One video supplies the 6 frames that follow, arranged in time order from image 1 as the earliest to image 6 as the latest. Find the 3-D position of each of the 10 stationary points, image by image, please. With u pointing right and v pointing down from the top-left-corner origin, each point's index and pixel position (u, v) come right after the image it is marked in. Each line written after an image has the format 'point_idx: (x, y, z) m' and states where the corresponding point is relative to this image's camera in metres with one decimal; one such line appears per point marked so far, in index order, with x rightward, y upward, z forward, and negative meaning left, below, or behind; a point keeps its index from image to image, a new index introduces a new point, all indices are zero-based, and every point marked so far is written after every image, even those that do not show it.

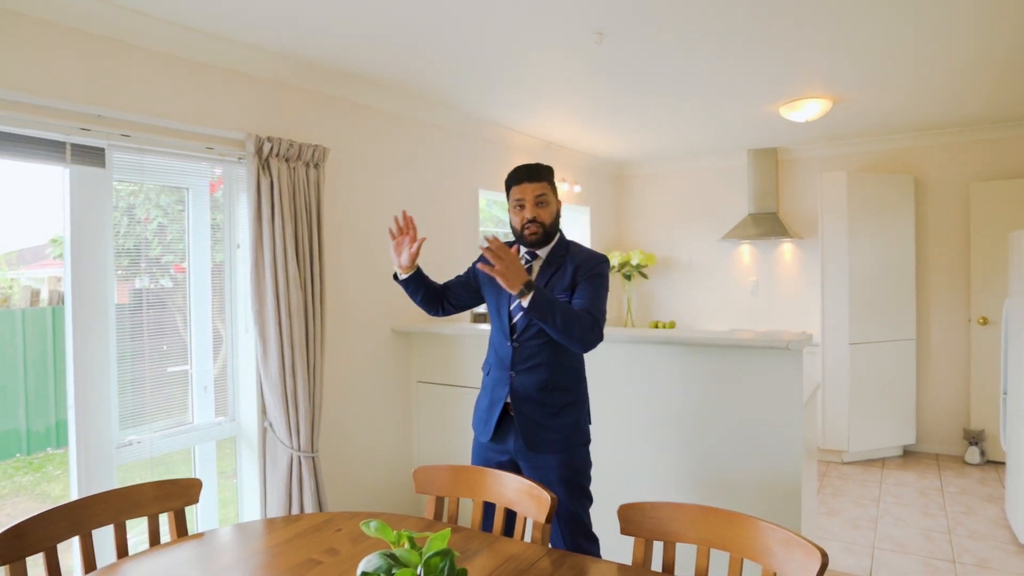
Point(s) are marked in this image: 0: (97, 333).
0: (-1.3, -0.1, +2.0) m
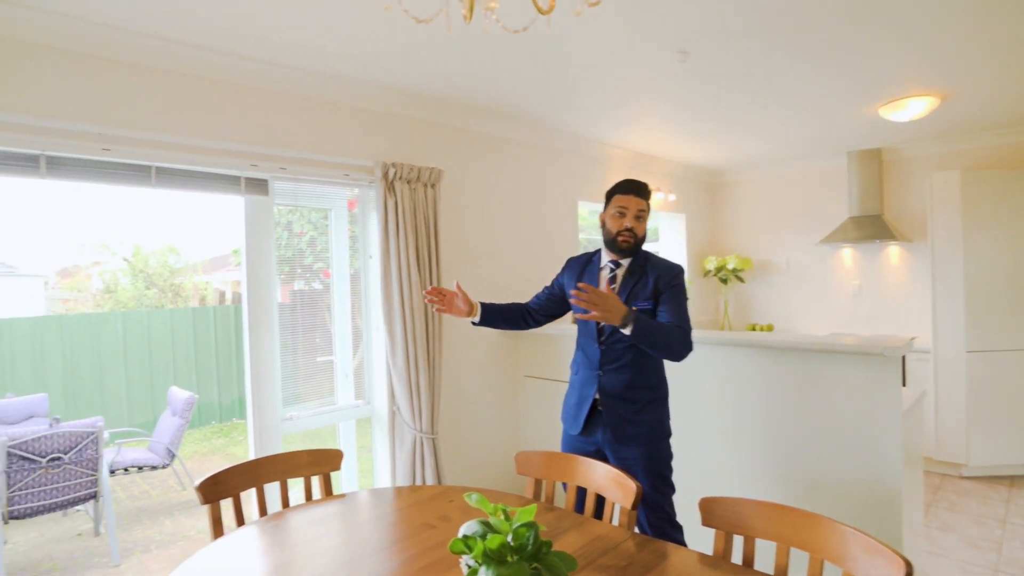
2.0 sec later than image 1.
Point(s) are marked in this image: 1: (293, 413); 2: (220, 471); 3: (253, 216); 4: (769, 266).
0: (-1.0, -0.1, +2.5) m
1: (-0.9, -0.5, +2.6) m
2: (-0.8, -0.5, +1.7) m
3: (-1.0, +0.3, +2.5) m
4: (+1.9, +0.2, +4.6) m
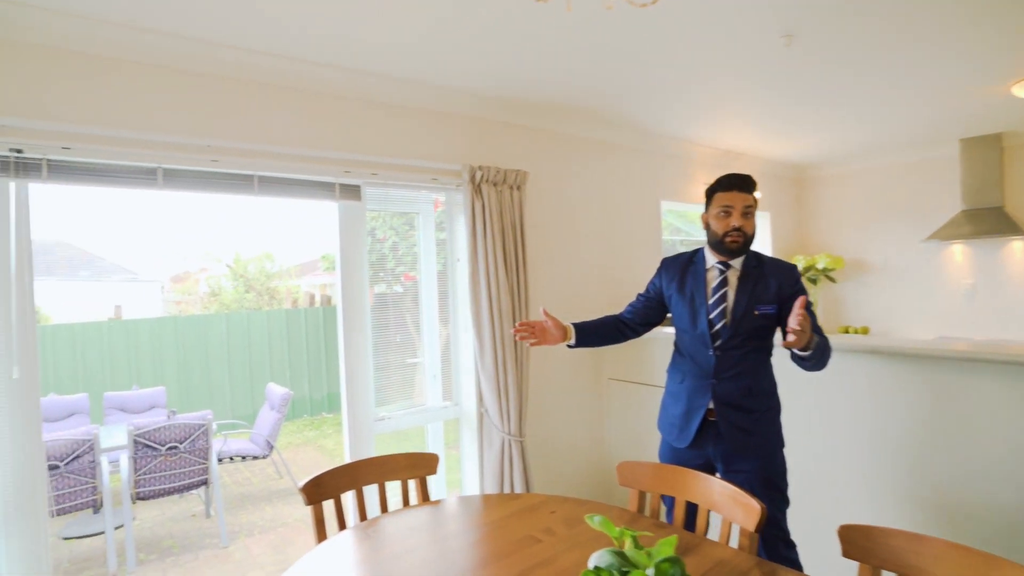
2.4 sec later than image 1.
0: (-0.6, -0.2, +2.6) m
1: (-0.5, -0.5, +2.7) m
2: (-0.5, -0.5, +1.8) m
3: (-0.7, +0.3, +2.5) m
4: (+2.5, +0.2, +4.4) m
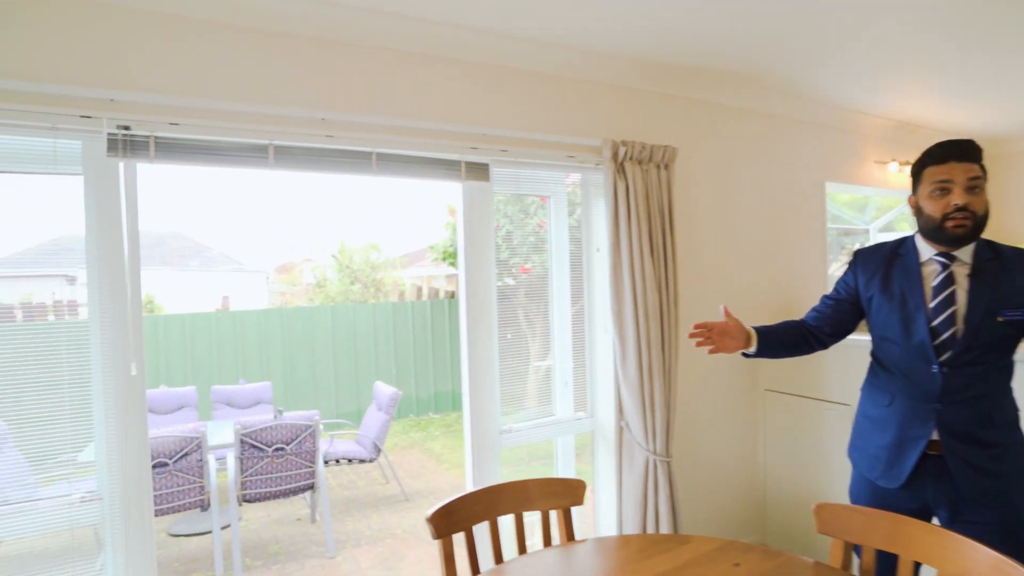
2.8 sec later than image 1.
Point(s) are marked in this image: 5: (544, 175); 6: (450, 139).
0: (-0.1, -0.1, +2.3) m
1: (0.0, -0.5, +2.3) m
2: (-0.1, -0.5, +1.5) m
3: (-0.1, +0.3, +2.2) m
4: (+3.2, +0.2, +3.6) m
5: (+0.1, +0.4, +2.4) m
6: (-0.2, +0.5, +2.1) m
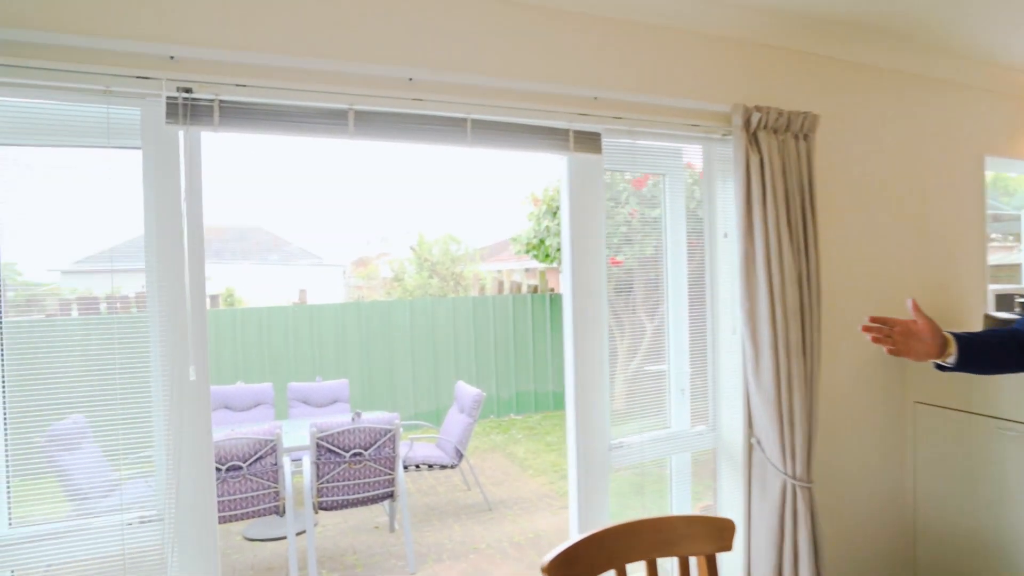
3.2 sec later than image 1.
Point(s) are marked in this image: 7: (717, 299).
0: (+0.3, -0.1, +1.9) m
1: (+0.3, -0.5, +2.0) m
2: (+0.1, -0.5, +1.1) m
3: (+0.2, +0.3, +1.9) m
4: (+3.7, +0.2, +2.9) m
5: (+0.5, +0.4, +2.0) m
6: (+0.1, +0.5, +1.8) m
7: (+0.7, 0.0, +2.1) m
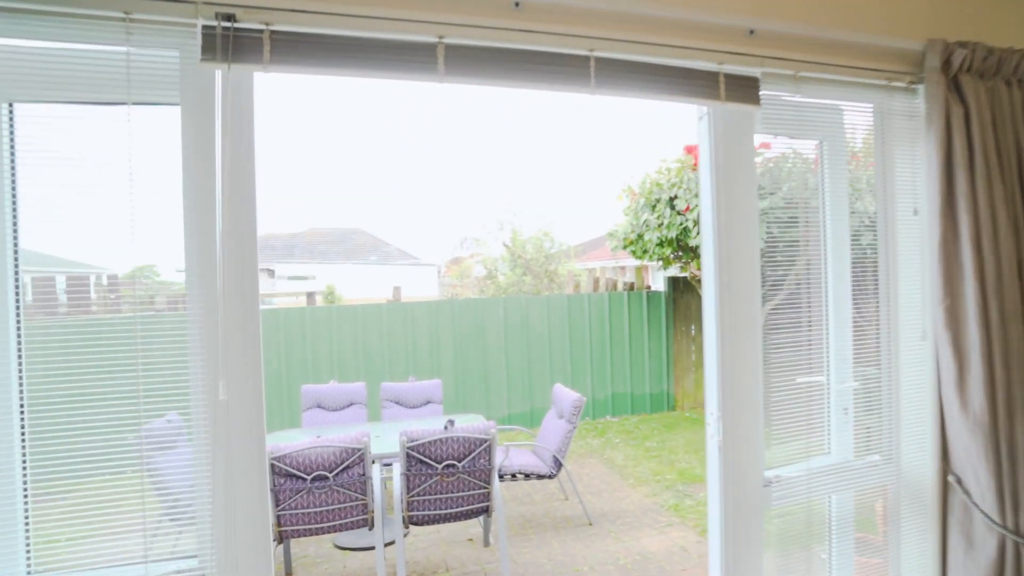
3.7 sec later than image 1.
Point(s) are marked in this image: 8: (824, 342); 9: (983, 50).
0: (+0.6, -0.1, +1.6) m
1: (+0.7, -0.5, +1.6) m
2: (+0.3, -0.5, +0.8) m
3: (+0.5, +0.3, +1.5) m
4: (+4.1, +0.2, +2.1) m
5: (+0.8, +0.5, +1.6) m
6: (+0.4, +0.5, +1.4) m
7: (+1.0, 0.0, +1.7) m
8: (+0.8, -0.1, +1.7) m
9: (+1.1, +0.6, +1.5) m
